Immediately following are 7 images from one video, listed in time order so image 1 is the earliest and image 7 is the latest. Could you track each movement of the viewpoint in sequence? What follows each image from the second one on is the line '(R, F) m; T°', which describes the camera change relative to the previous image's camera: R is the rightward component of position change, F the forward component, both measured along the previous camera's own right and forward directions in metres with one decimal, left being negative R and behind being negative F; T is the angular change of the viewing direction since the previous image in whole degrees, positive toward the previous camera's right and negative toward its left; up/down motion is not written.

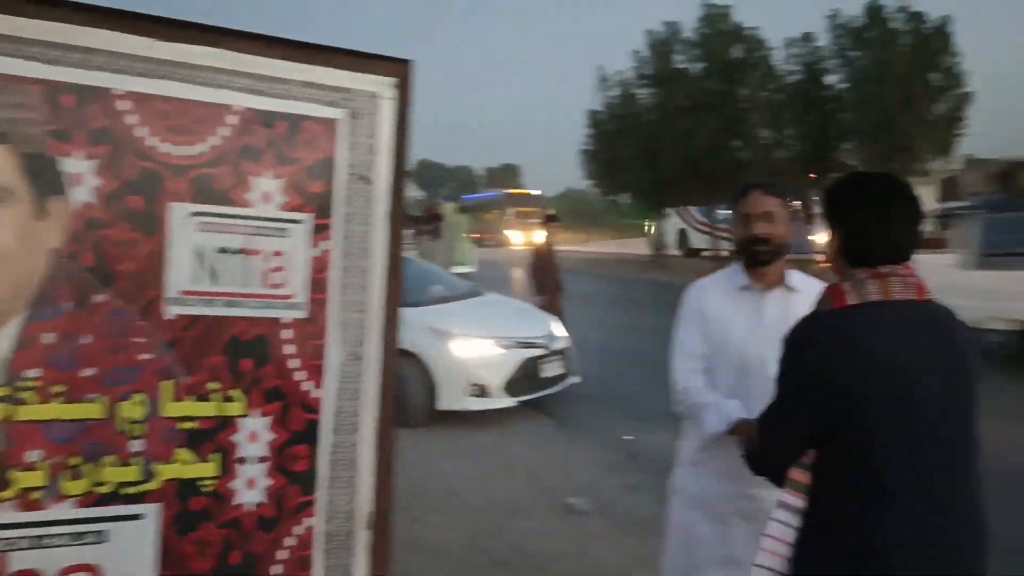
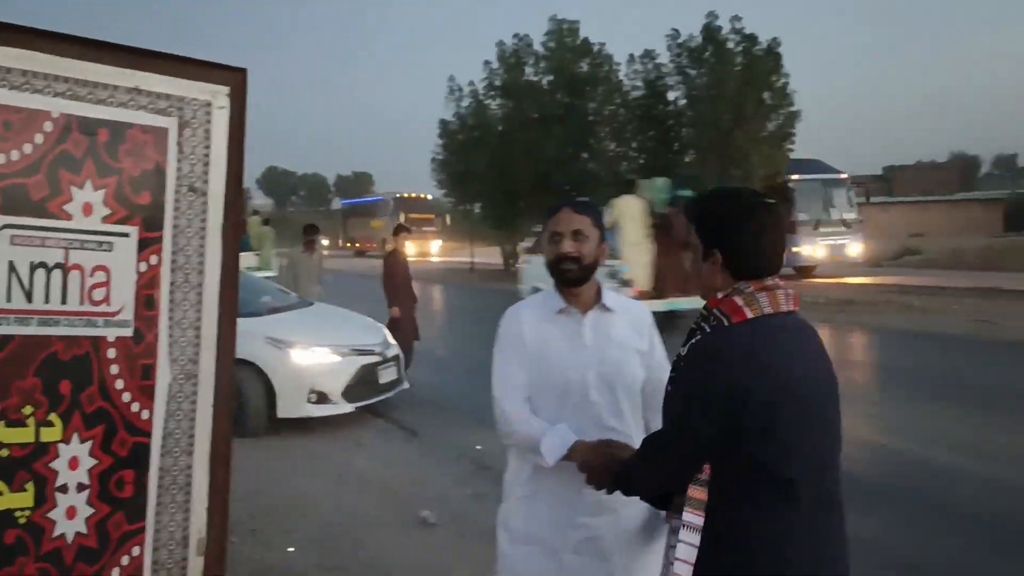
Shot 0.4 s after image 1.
(+0.2, +0.1) m; +4°
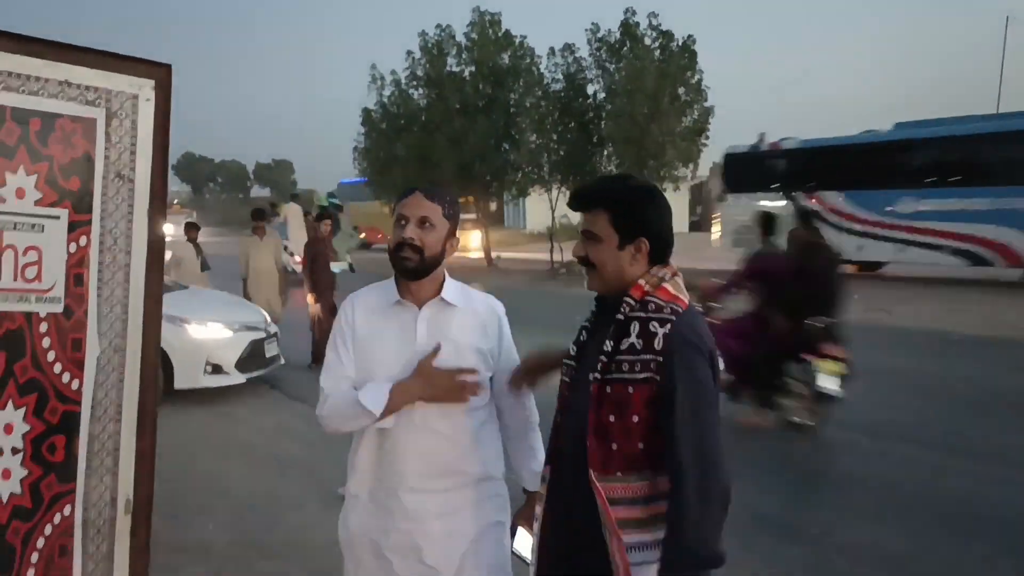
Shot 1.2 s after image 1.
(0.0, -0.3) m; +5°
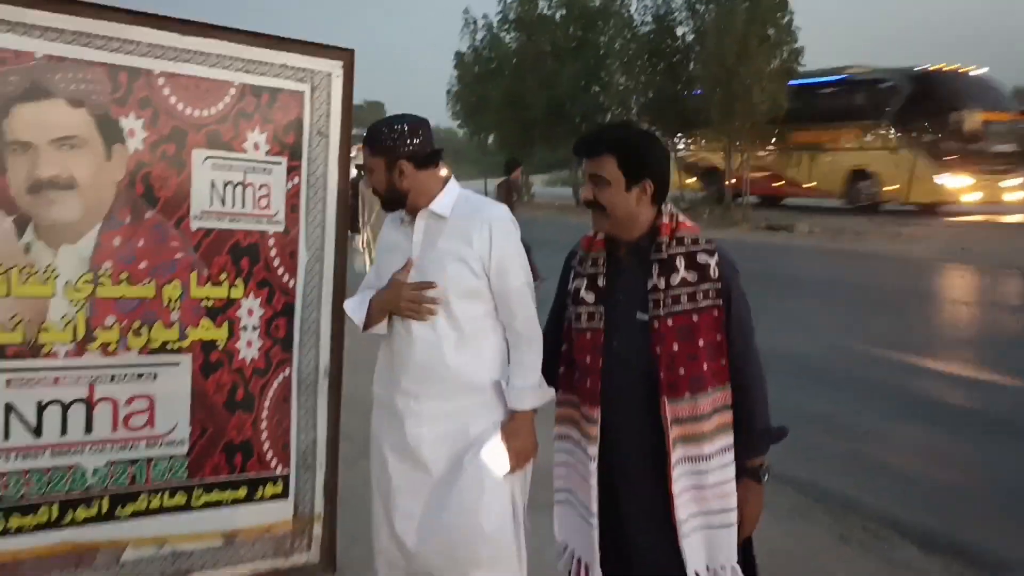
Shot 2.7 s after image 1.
(0.0, -0.8) m; -5°
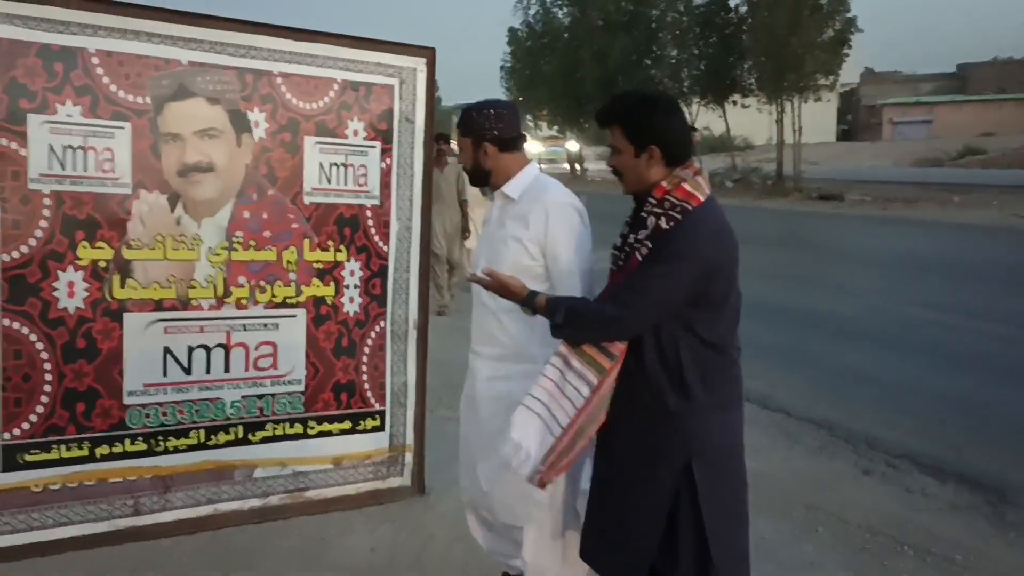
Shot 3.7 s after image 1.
(0.0, -0.6) m; -3°
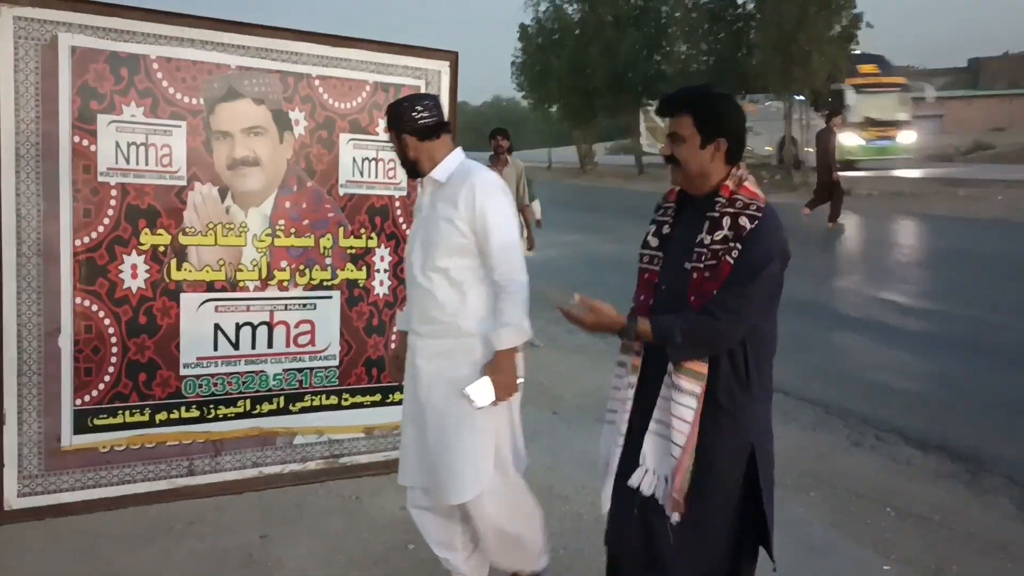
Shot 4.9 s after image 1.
(0.0, -0.4) m; -1°
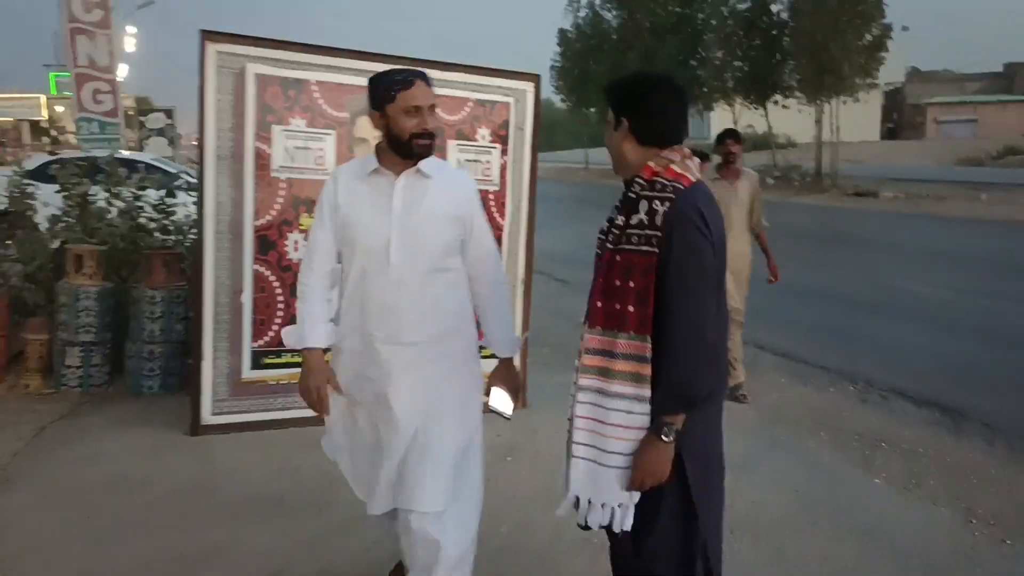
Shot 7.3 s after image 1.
(-0.2, -1.0) m; -2°
